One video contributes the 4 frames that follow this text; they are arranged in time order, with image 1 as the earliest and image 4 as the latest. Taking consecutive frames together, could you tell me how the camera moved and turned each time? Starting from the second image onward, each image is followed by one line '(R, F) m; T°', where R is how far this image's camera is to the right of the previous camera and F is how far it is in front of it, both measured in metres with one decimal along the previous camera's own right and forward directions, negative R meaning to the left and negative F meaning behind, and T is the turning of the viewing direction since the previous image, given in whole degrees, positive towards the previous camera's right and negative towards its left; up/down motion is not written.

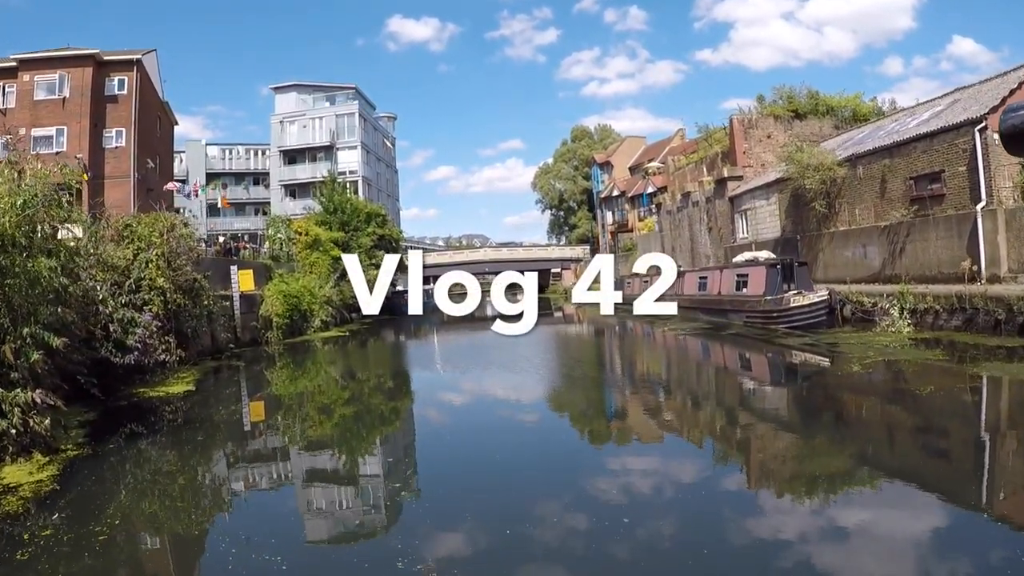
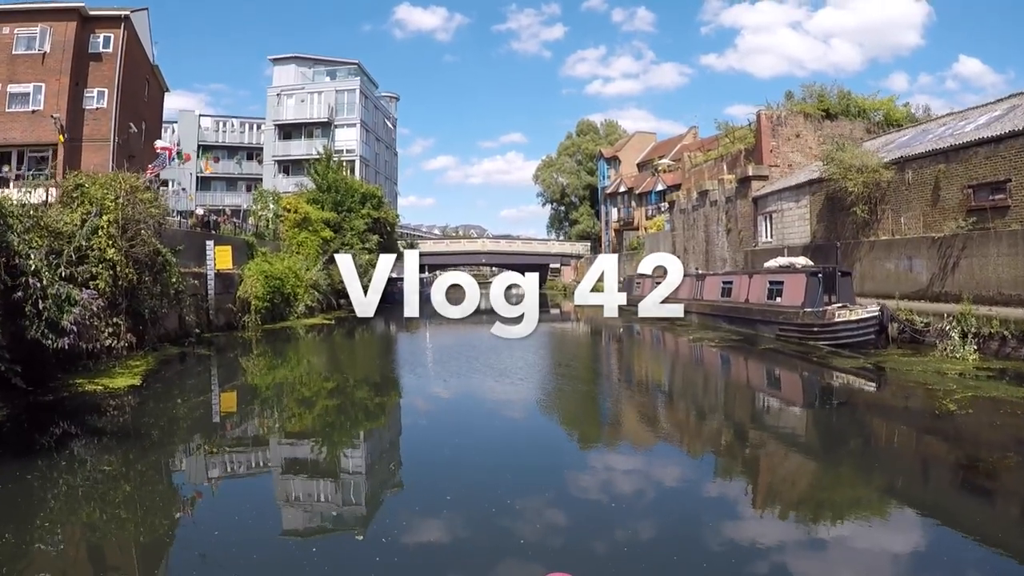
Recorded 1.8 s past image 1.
(-0.2, +1.2) m; +1°
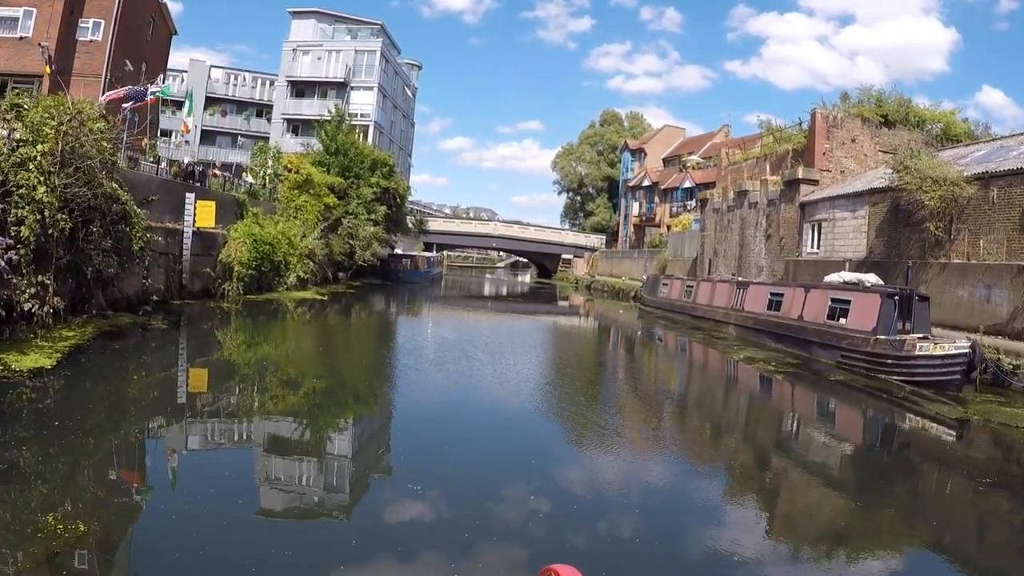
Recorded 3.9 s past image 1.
(-0.2, +1.4) m; 0°
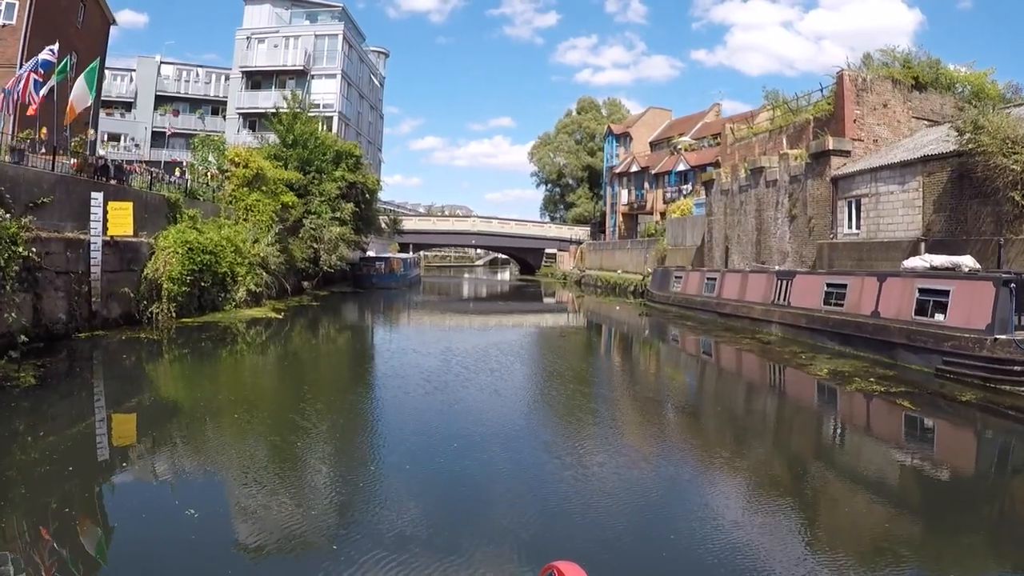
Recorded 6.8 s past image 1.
(-0.3, +2.0) m; +2°
